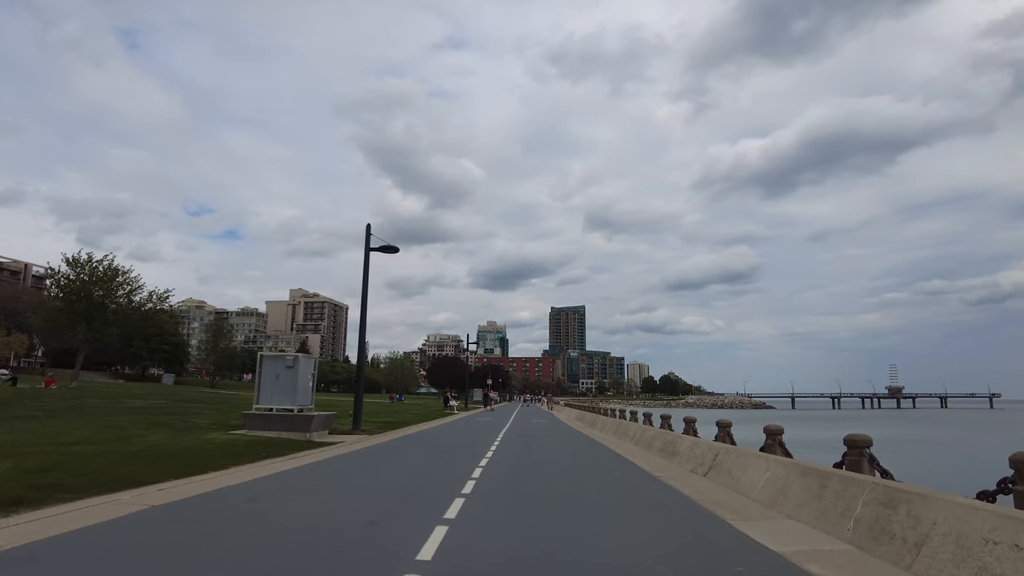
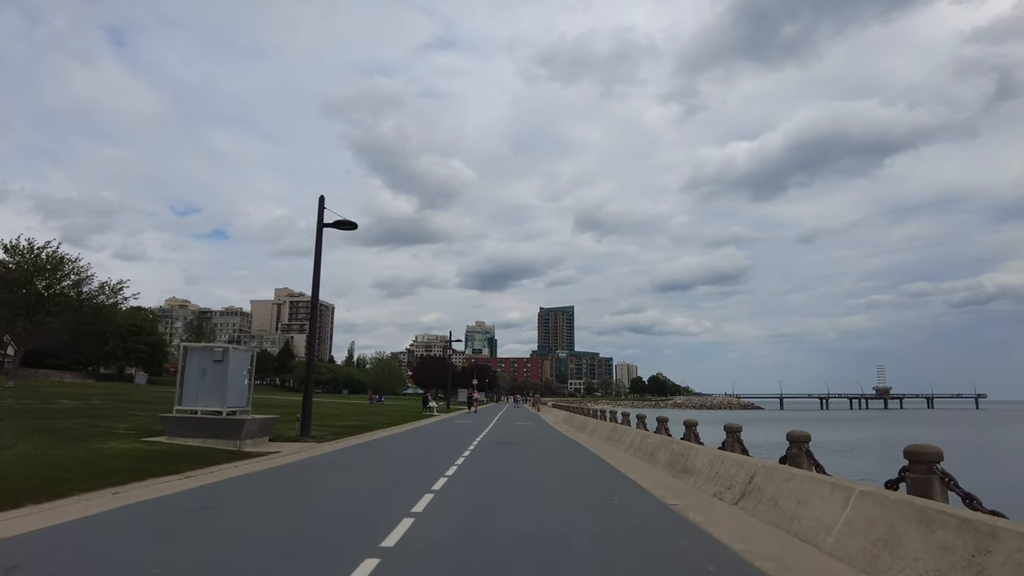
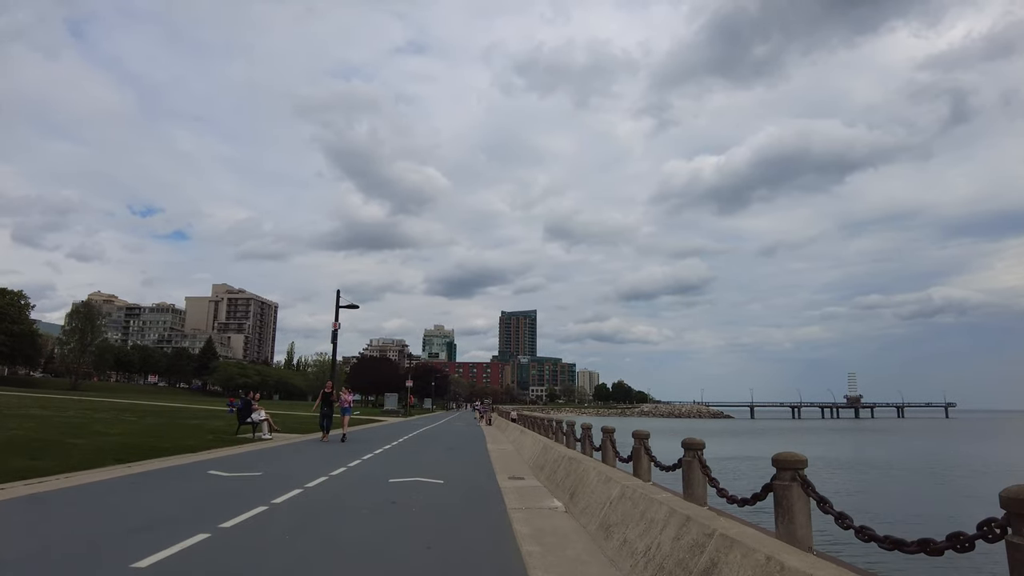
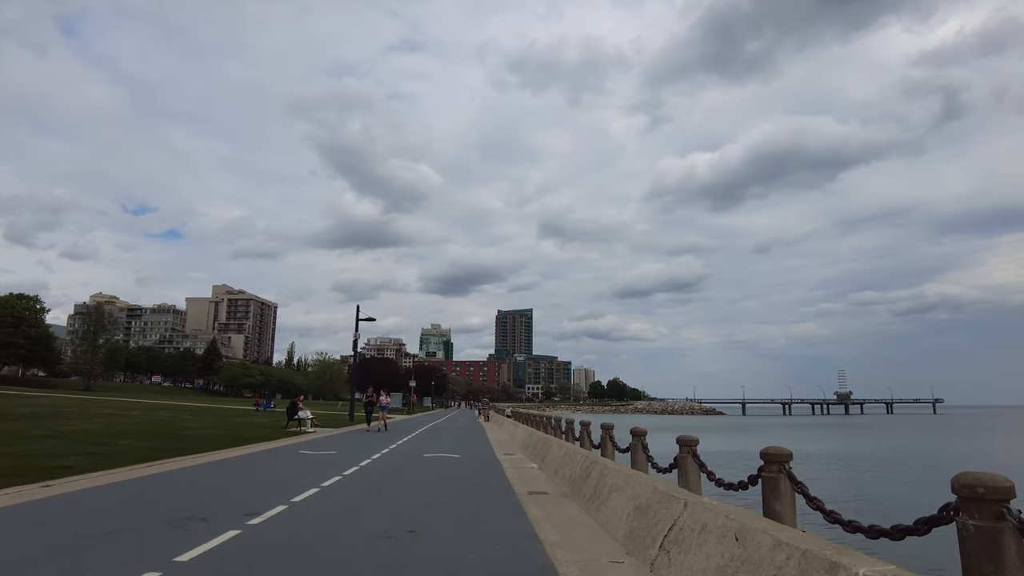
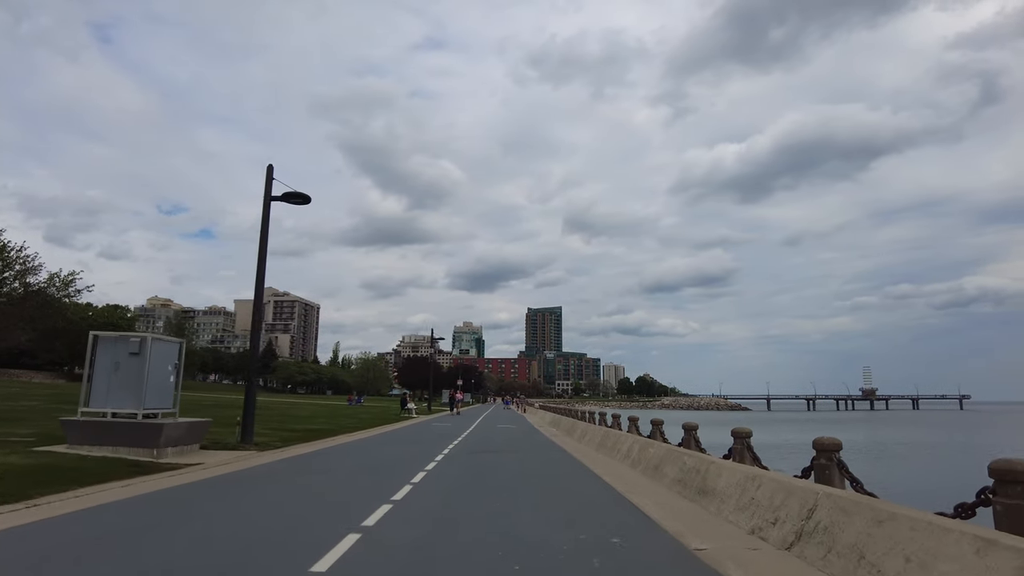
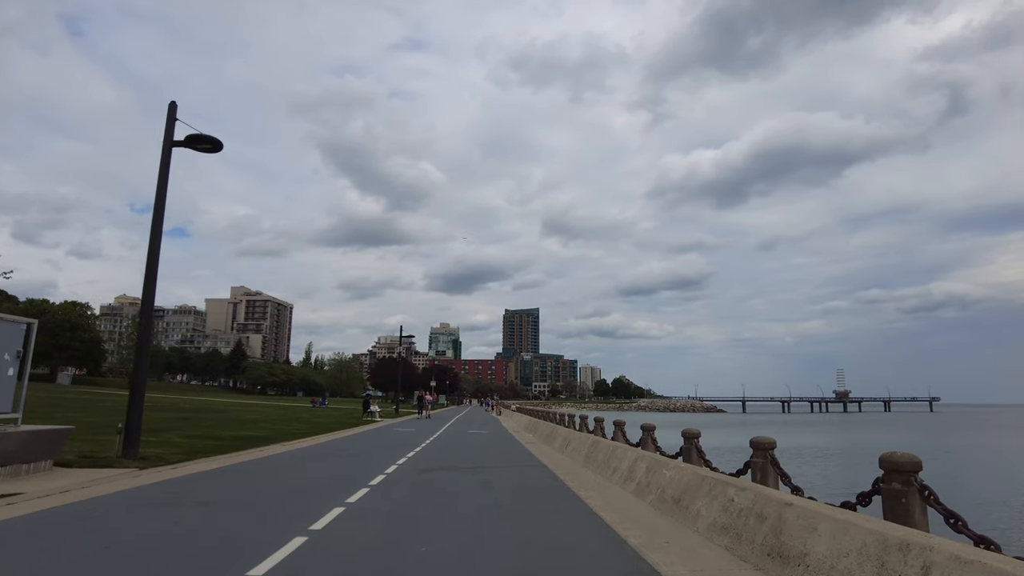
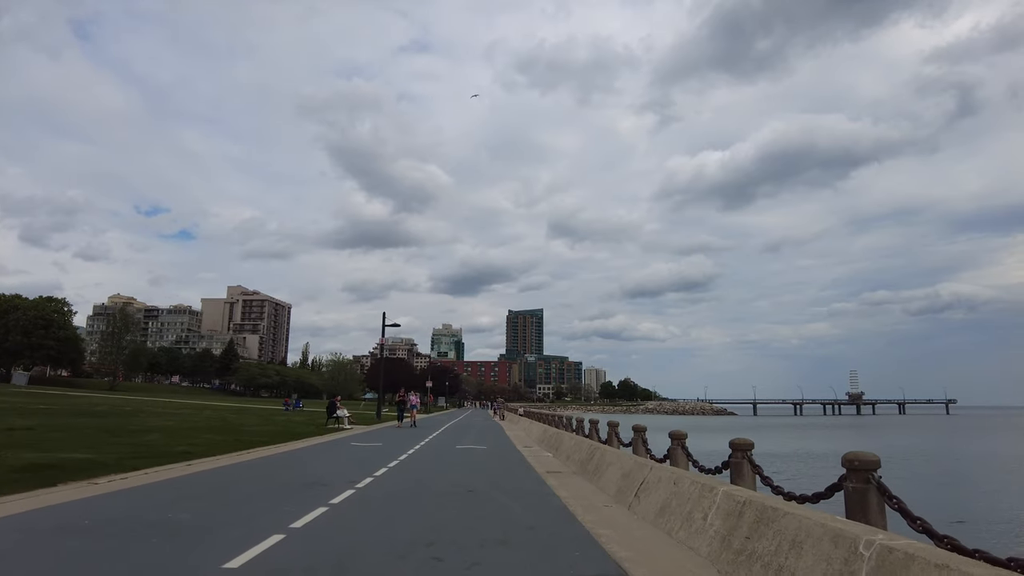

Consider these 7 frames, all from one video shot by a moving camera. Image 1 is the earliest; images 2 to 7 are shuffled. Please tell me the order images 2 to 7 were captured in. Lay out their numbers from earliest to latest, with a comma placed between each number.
2, 5, 6, 7, 4, 3
